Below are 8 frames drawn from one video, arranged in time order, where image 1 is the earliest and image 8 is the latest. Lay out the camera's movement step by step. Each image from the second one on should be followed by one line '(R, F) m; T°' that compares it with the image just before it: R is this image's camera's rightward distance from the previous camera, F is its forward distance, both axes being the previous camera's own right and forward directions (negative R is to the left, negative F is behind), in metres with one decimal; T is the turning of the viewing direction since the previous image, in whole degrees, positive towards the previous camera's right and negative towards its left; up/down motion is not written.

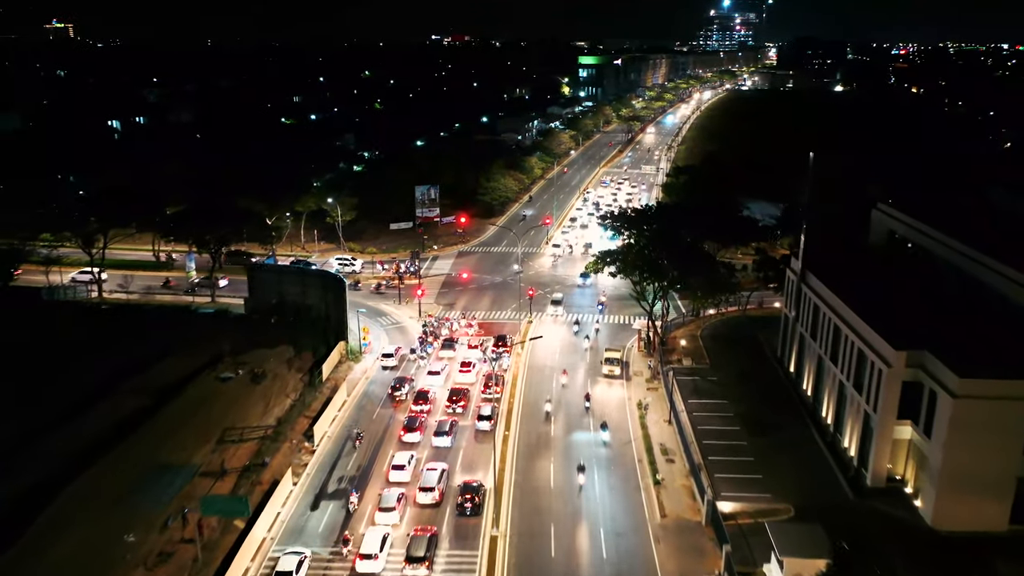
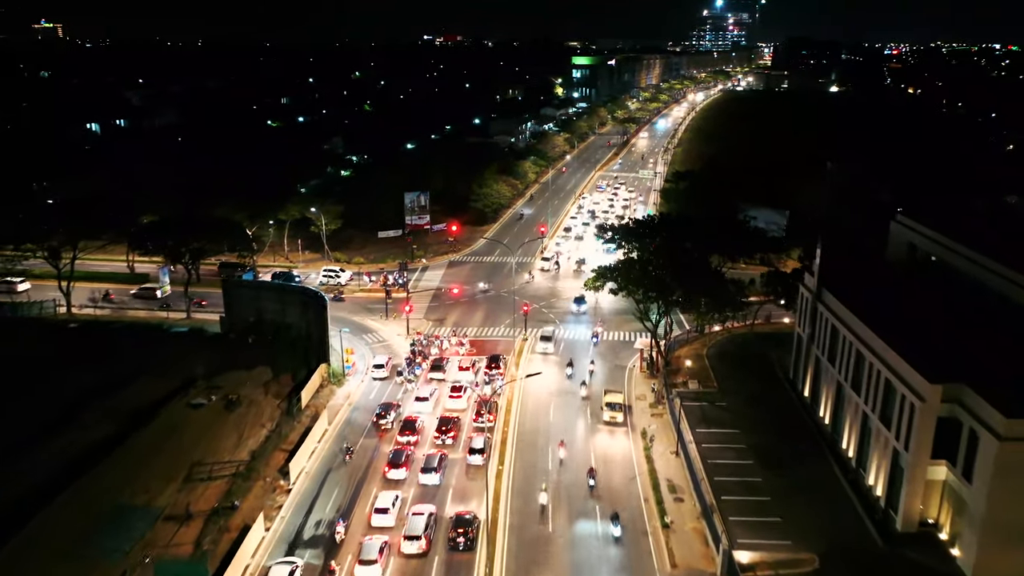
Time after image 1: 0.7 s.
(0.0, +3.6) m; +1°
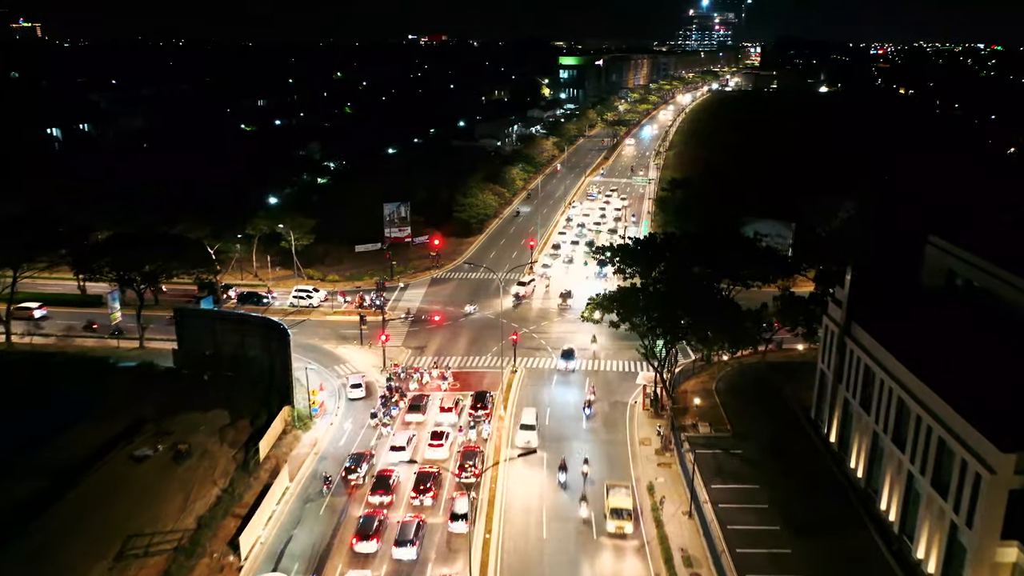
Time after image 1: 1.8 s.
(0.0, +5.6) m; +1°
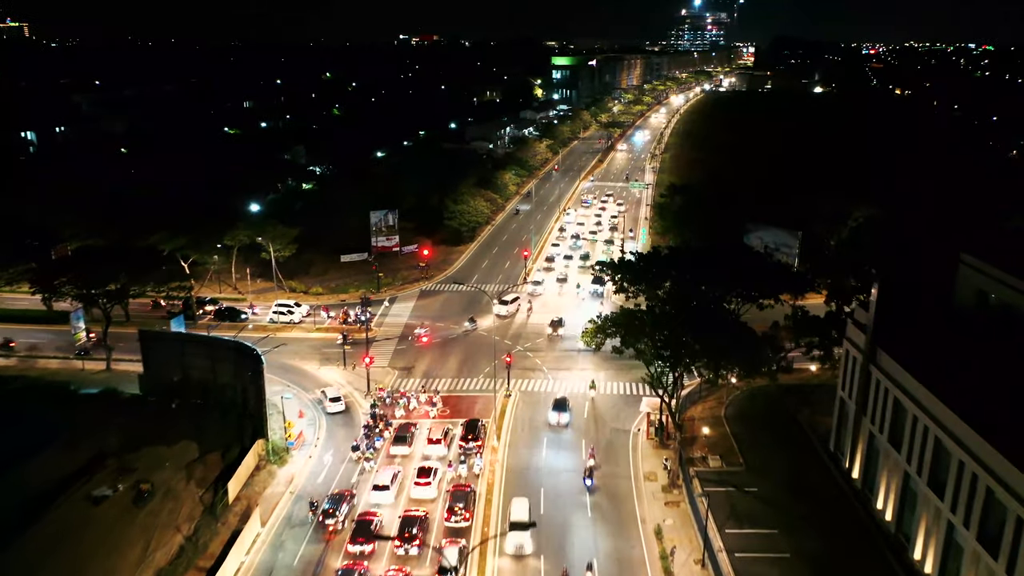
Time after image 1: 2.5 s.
(0.0, +3.6) m; +1°
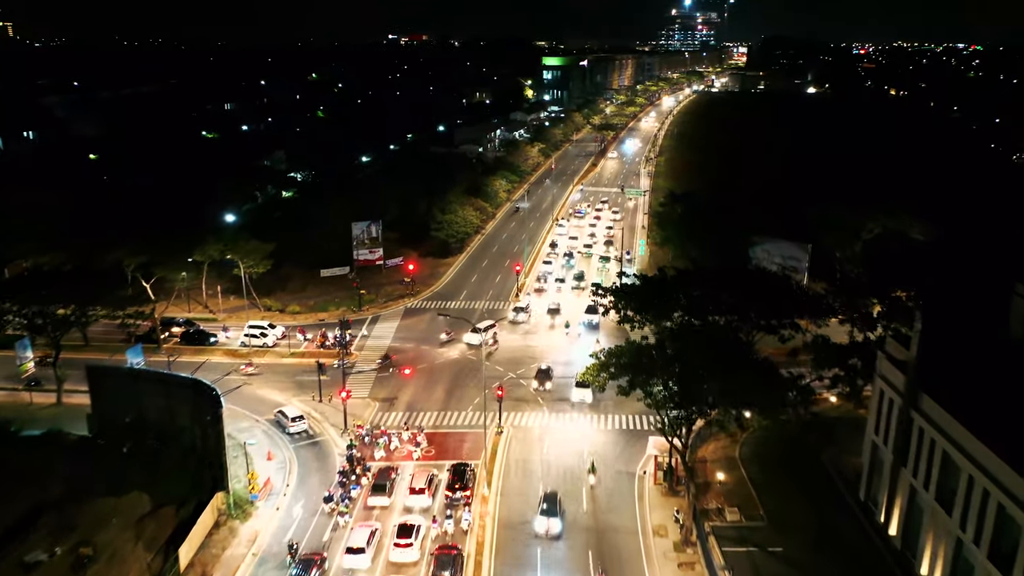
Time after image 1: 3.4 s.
(-0.1, +4.6) m; +1°
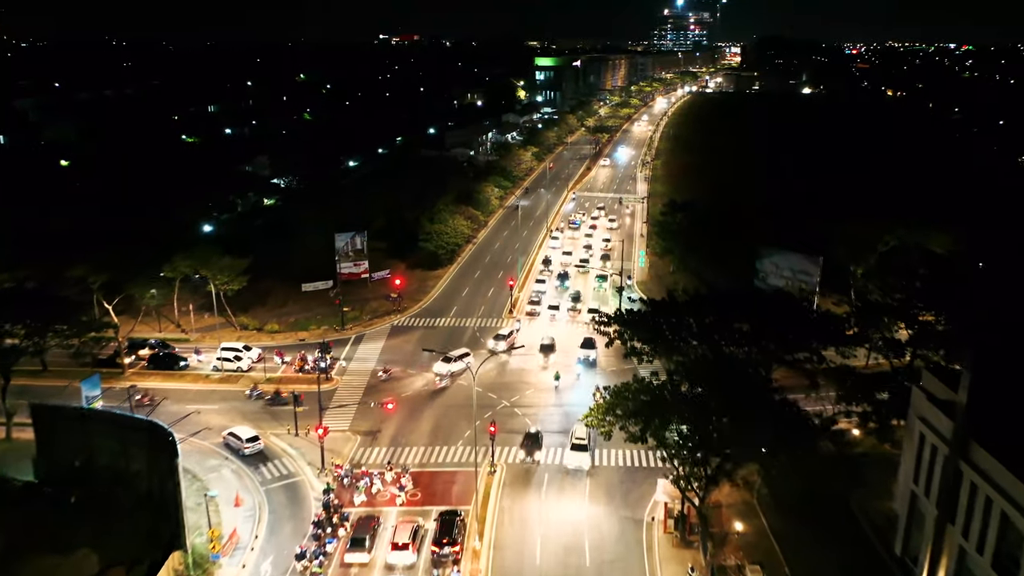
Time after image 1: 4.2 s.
(0.0, +4.0) m; +1°
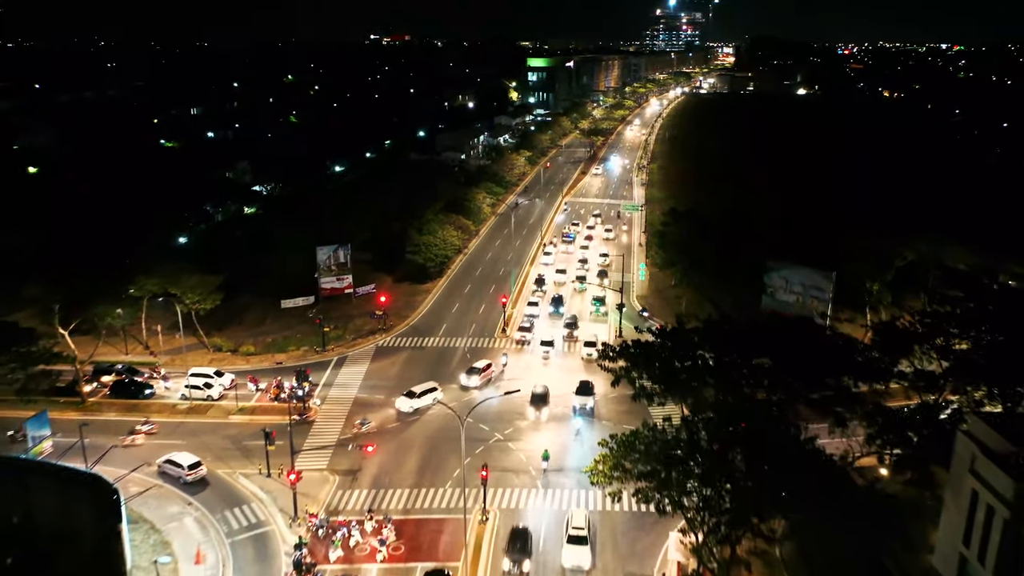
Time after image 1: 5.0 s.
(0.0, +4.0) m; +1°
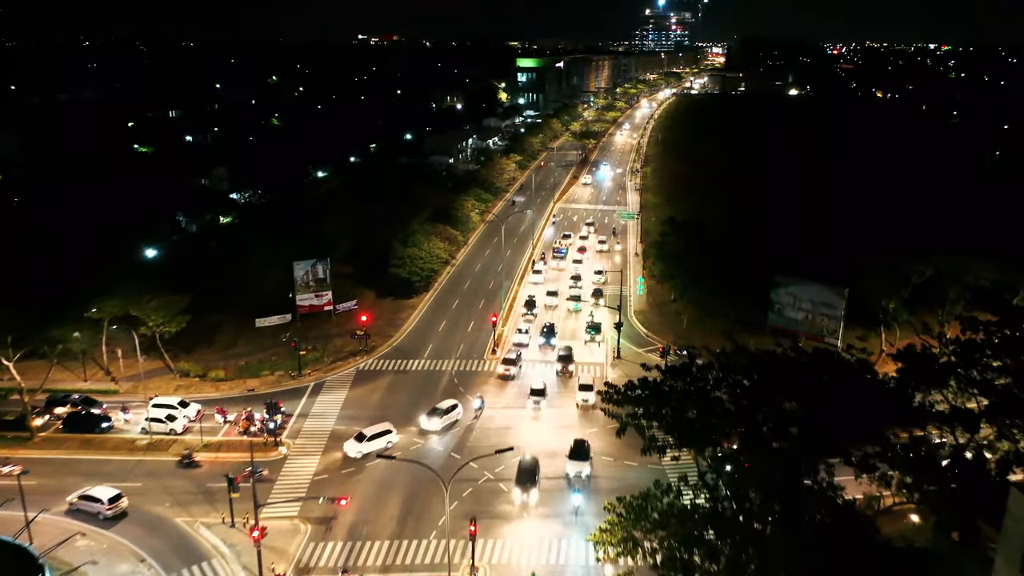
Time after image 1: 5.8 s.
(0.0, +4.0) m; +1°
